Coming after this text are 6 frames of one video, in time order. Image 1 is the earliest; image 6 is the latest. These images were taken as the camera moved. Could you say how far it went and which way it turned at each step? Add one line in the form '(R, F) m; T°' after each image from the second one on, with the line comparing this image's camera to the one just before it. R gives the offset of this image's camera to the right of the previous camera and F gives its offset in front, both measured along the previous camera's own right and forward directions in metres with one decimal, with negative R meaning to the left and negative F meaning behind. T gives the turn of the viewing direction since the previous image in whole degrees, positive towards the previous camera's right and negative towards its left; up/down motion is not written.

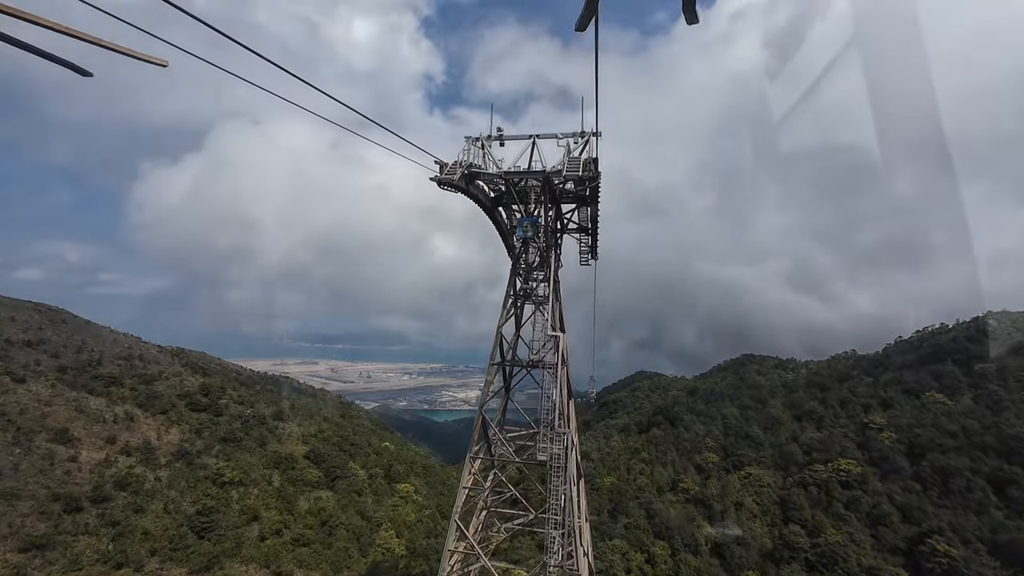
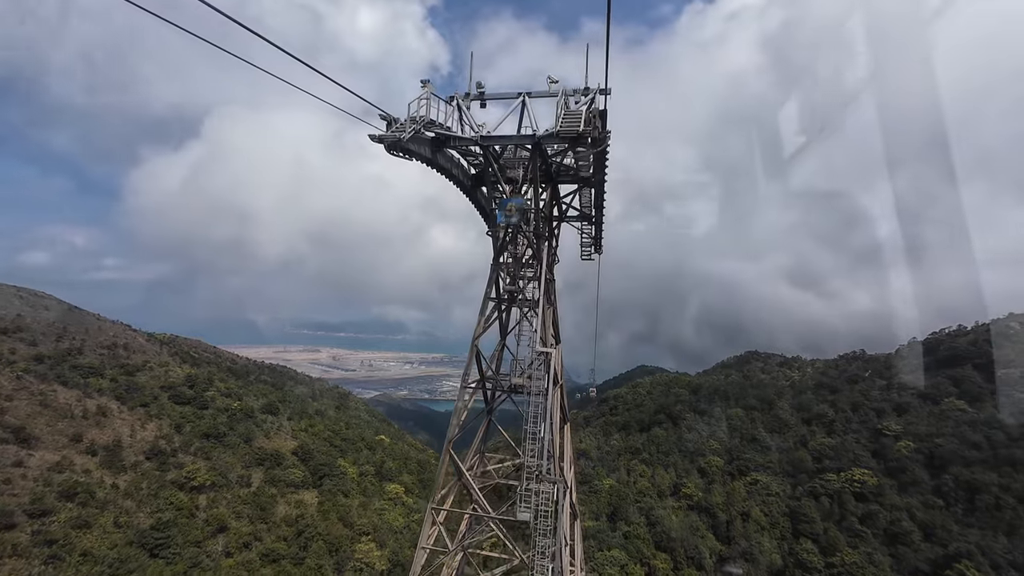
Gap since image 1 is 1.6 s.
(+0.3, +2.1) m; 0°
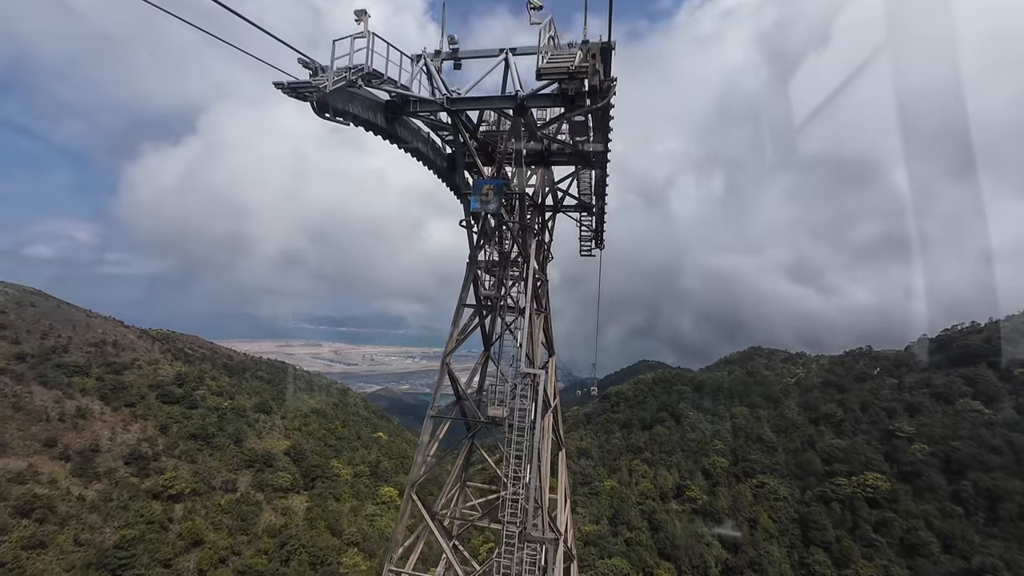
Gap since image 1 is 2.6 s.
(+0.3, +1.5) m; 0°
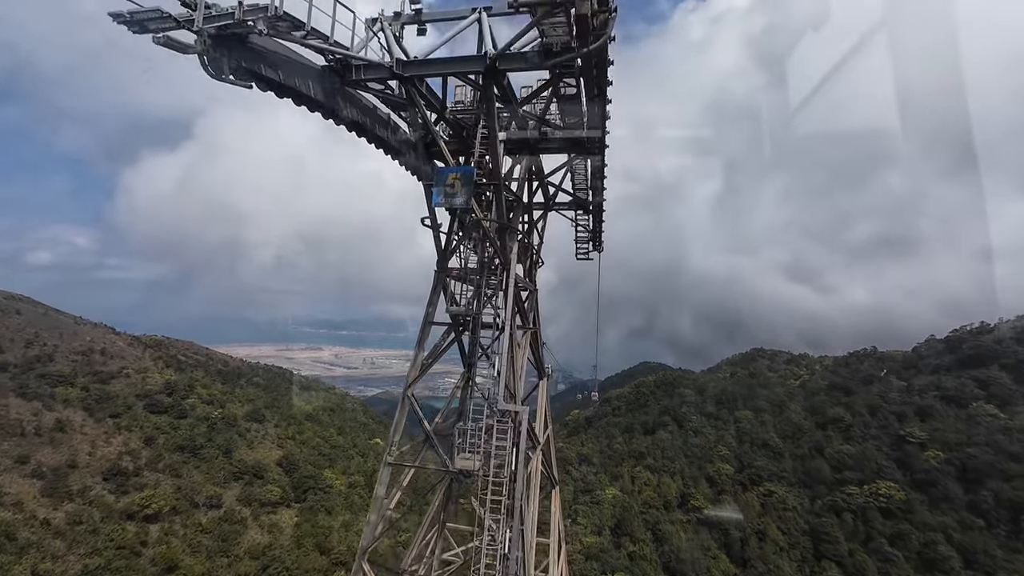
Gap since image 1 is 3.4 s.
(+0.2, +1.2) m; 0°
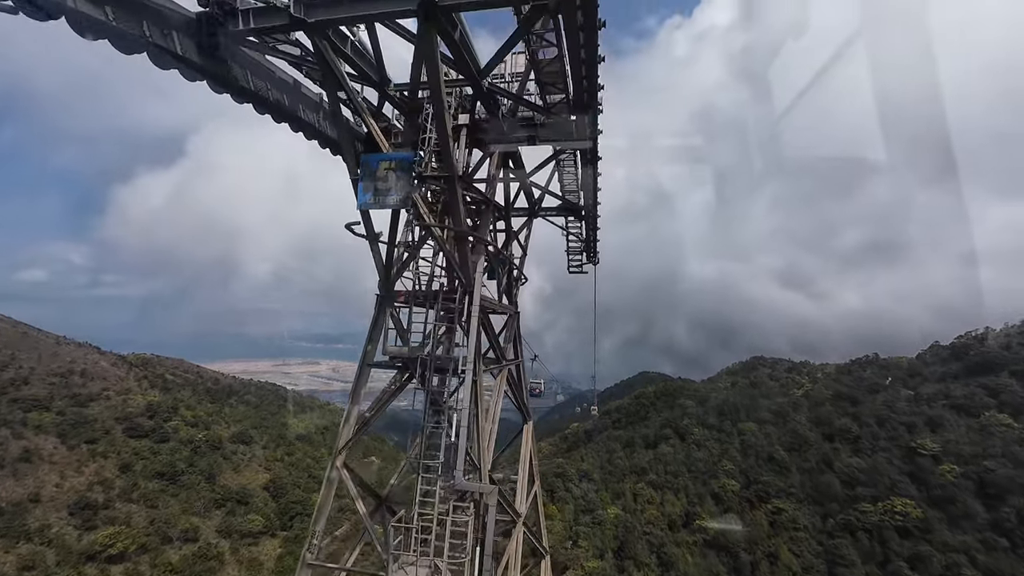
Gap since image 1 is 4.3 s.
(+0.2, +1.4) m; 0°
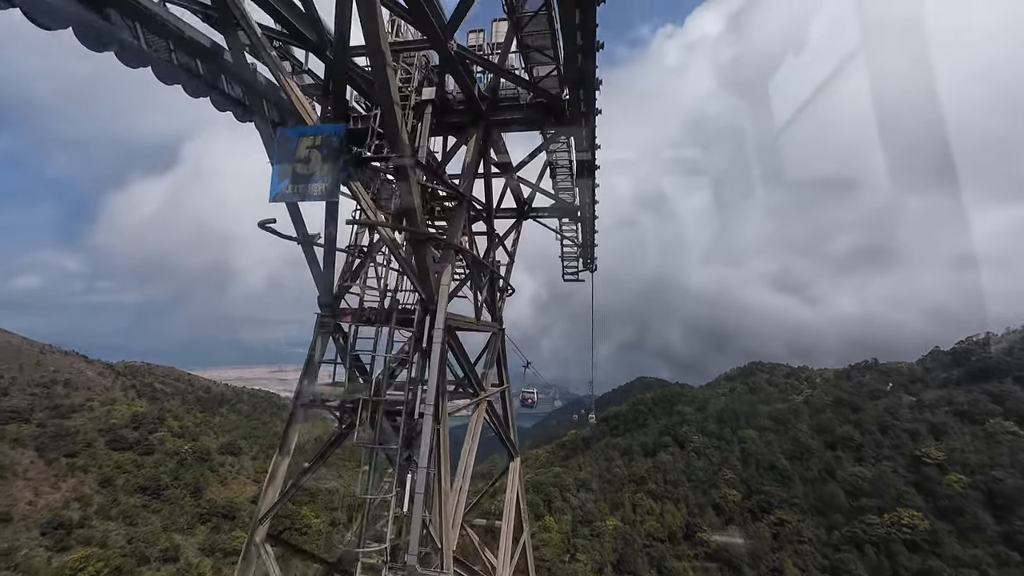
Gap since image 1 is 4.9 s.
(+0.1, +0.9) m; 0°
